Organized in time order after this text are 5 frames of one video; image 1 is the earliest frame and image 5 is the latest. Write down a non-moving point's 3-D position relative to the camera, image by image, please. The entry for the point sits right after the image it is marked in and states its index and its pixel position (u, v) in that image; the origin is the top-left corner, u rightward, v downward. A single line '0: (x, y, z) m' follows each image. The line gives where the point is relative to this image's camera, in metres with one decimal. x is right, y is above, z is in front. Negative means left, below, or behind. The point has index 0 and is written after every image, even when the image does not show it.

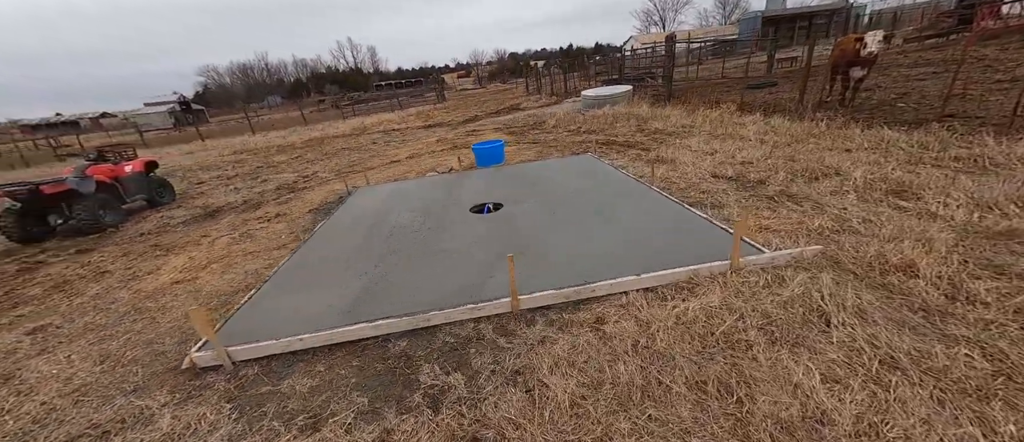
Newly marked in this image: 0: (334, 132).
0: (-5.2, +2.7, +11.1) m
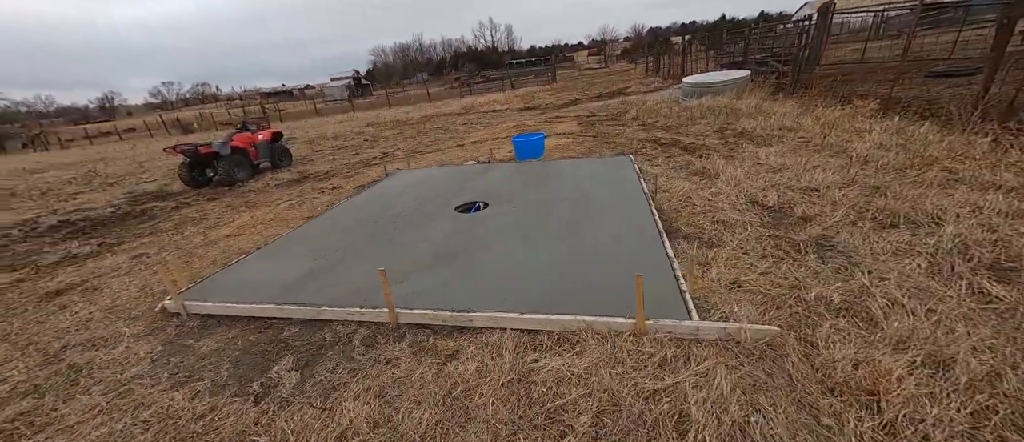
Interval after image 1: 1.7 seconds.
0: (-2.2, +3.6, +12.0) m
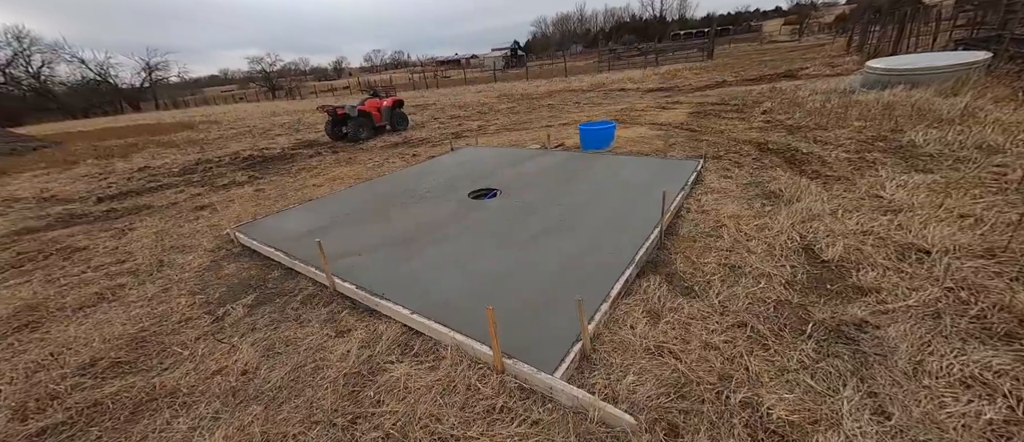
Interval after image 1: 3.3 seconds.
0: (+1.9, +4.2, +11.7) m
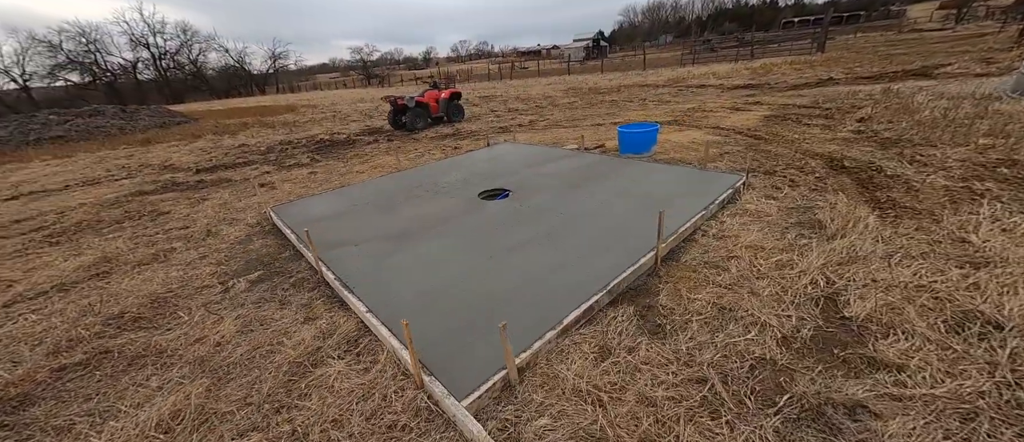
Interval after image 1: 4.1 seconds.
0: (+4.0, +4.1, +10.9) m
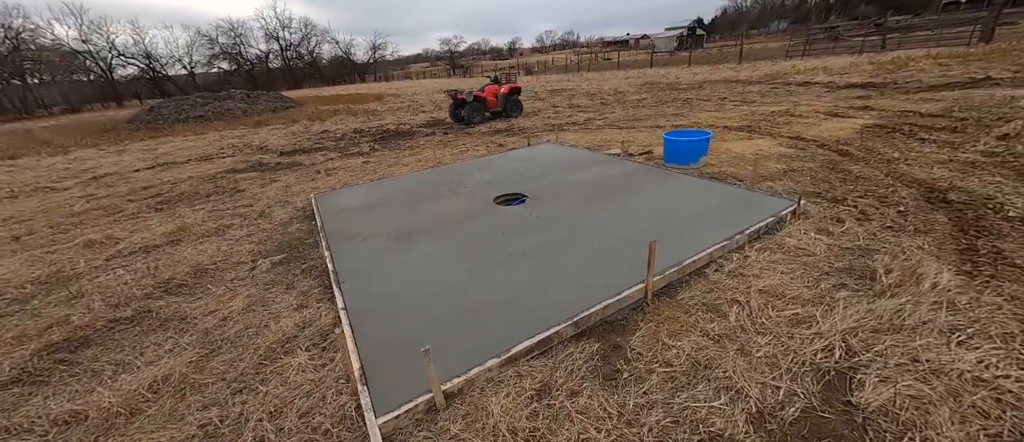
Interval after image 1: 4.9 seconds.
0: (+6.0, +3.8, +9.7) m
